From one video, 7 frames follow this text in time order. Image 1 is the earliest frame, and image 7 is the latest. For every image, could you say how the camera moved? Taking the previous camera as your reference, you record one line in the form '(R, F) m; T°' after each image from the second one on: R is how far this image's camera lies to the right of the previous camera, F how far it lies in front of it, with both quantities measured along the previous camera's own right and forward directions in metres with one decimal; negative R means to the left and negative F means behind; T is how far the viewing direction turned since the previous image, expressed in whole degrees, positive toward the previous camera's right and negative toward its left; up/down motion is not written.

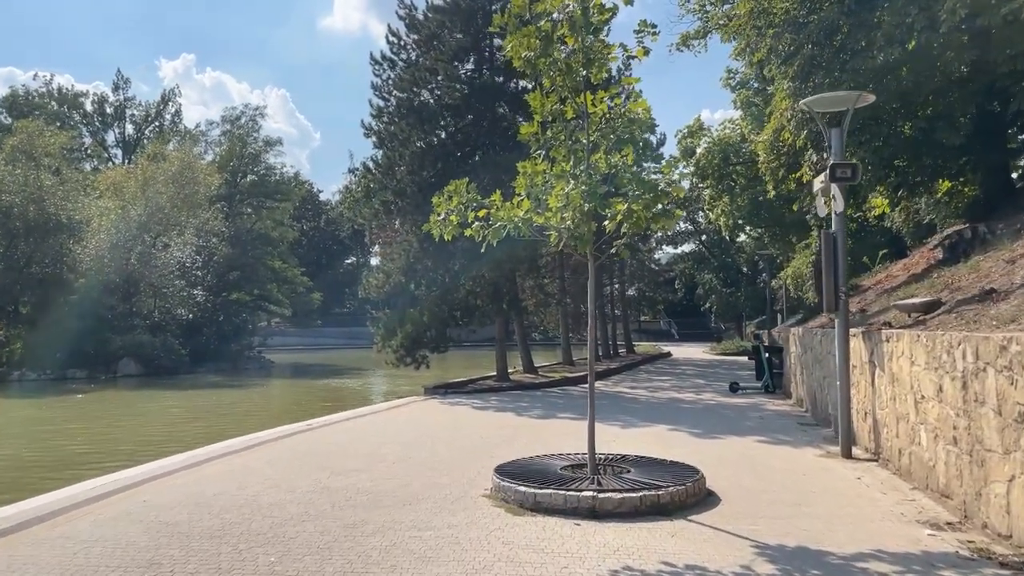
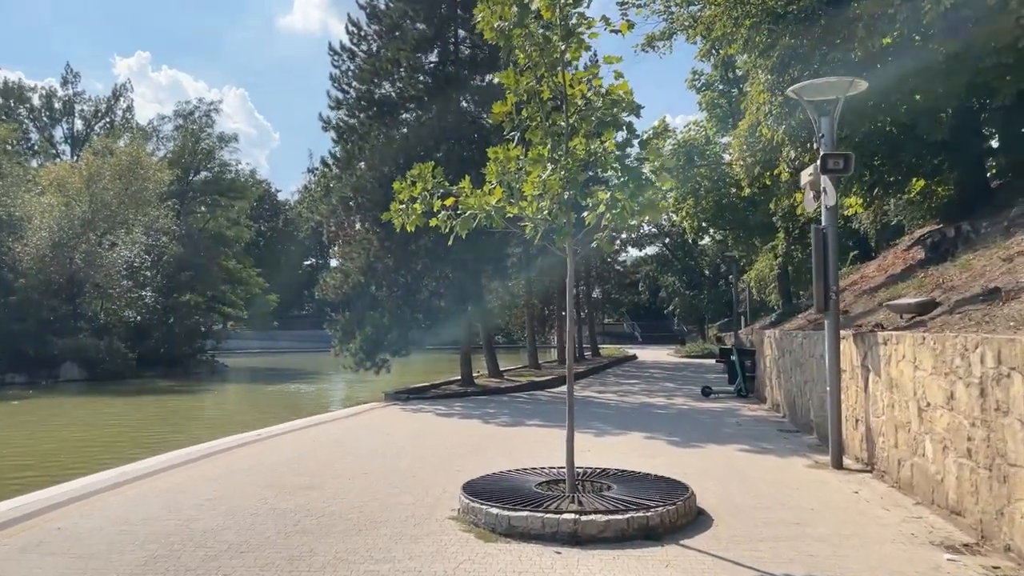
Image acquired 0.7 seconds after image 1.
(-0.1, +0.9) m; +3°
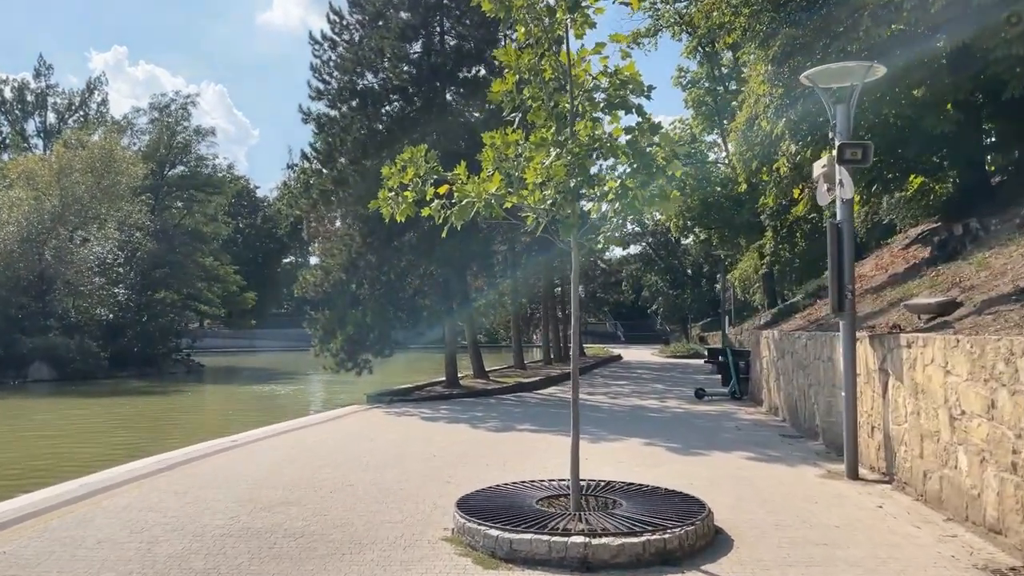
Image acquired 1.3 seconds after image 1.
(-0.2, +0.7) m; +1°
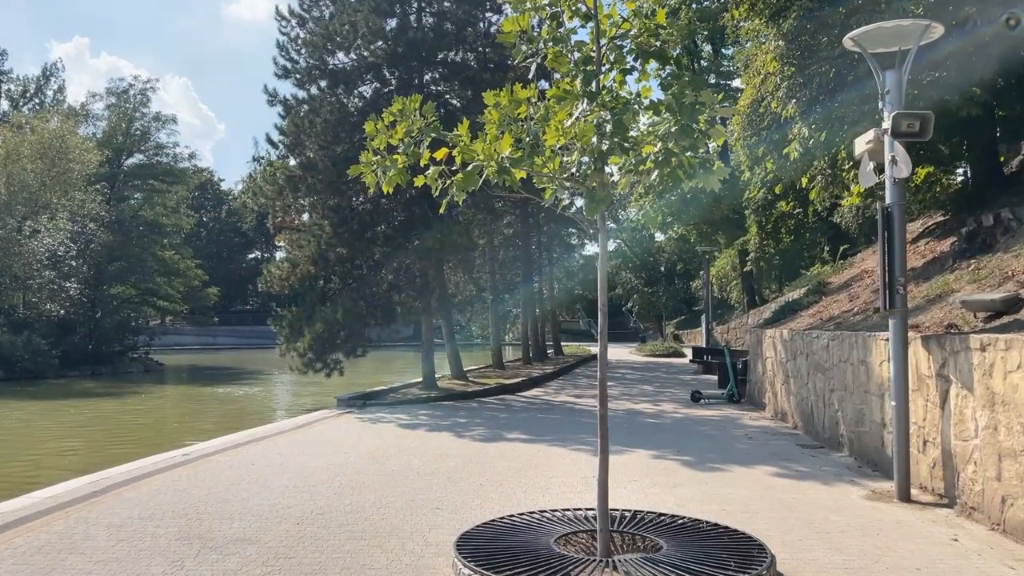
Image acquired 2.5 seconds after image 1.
(-0.3, +1.4) m; +2°
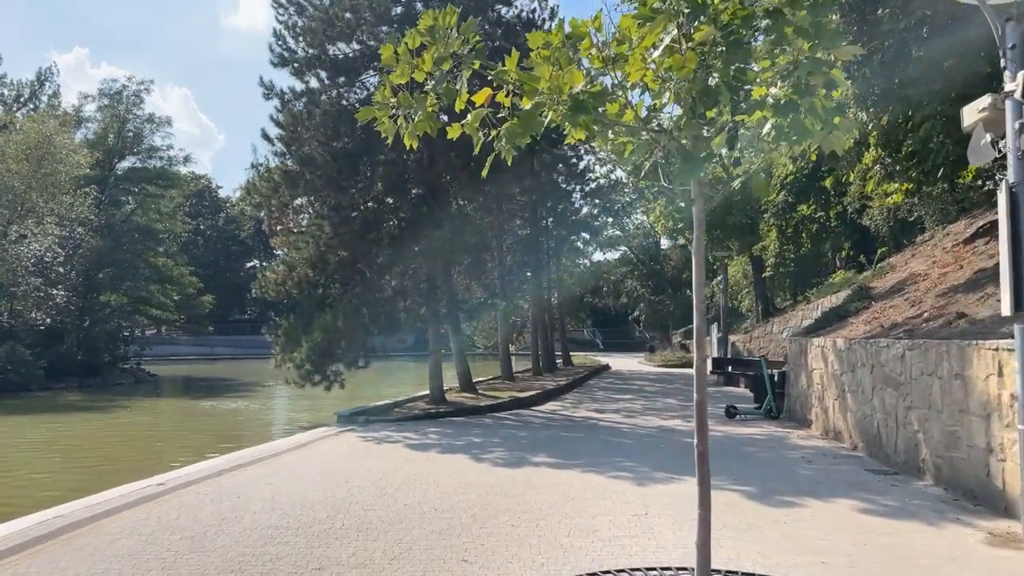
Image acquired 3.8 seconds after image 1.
(-0.4, +1.5) m; 0°
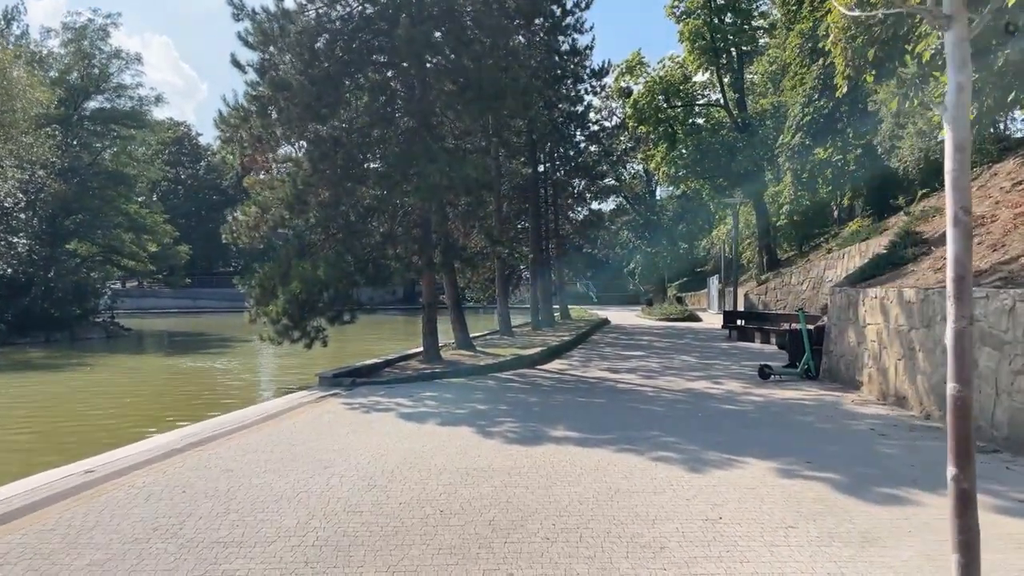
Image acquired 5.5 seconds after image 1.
(-0.3, +2.0) m; +1°
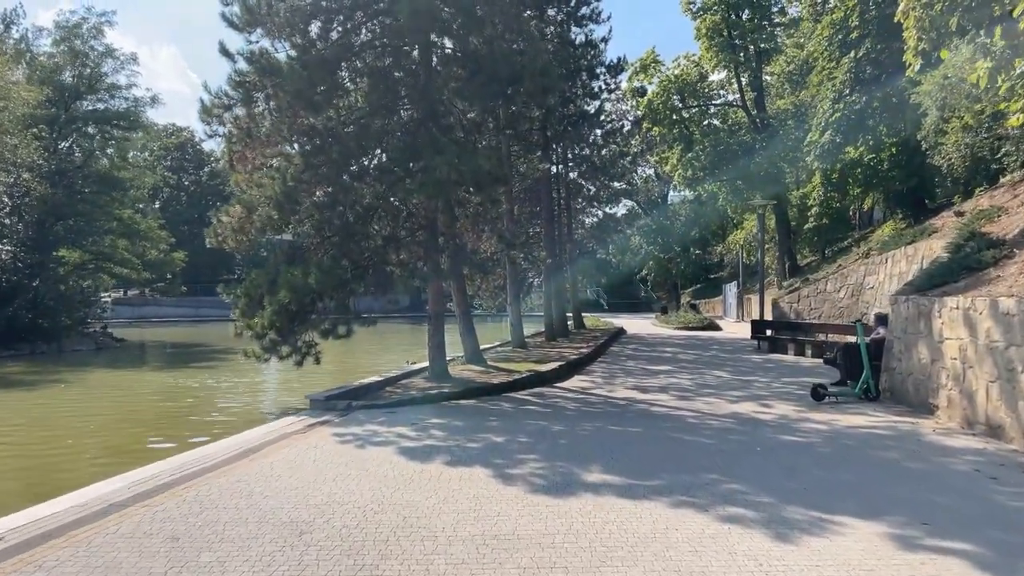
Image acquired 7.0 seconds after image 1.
(-0.2, +1.7) m; 0°
